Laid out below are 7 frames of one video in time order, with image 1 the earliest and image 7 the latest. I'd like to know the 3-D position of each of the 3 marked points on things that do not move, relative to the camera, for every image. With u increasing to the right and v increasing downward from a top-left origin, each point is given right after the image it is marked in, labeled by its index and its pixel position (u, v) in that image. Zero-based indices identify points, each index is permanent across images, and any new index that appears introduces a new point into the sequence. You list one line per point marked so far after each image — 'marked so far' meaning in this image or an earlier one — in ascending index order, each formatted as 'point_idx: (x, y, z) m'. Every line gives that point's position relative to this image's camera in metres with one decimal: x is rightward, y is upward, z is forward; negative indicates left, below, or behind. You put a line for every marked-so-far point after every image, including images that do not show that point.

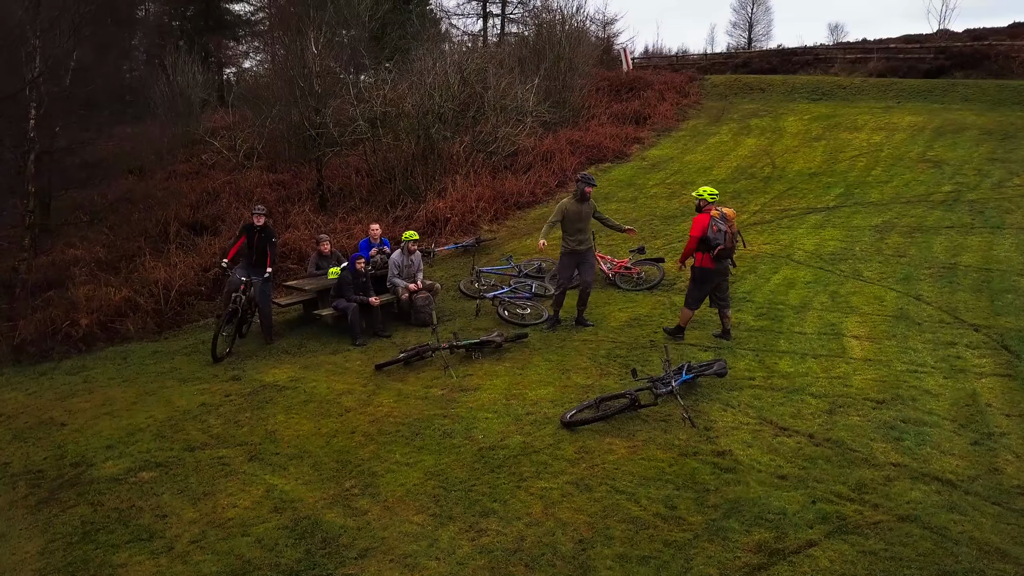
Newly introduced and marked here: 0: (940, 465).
0: (+2.0, -0.8, +4.0) m
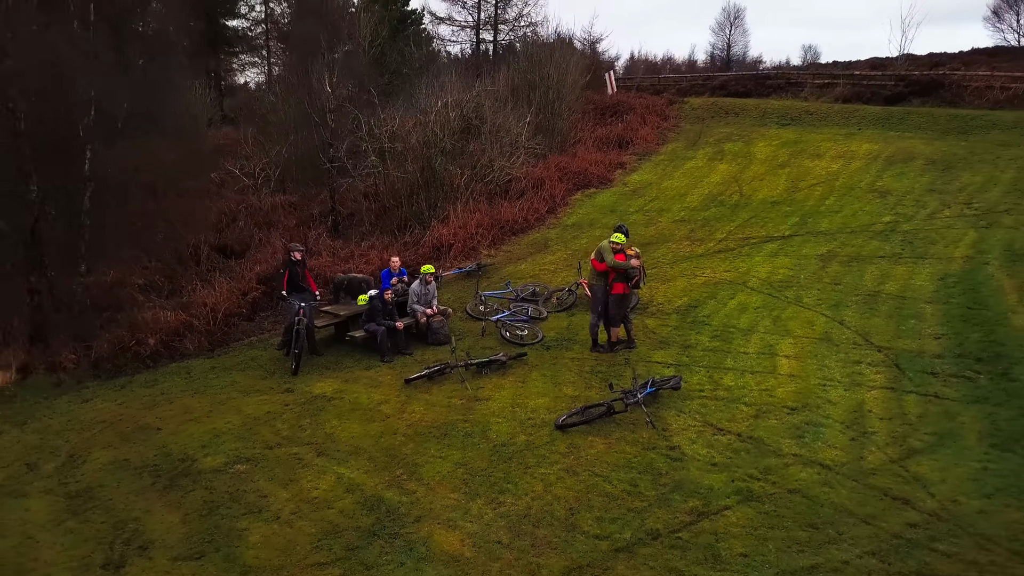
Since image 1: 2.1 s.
0: (+2.1, -1.1, +5.7) m
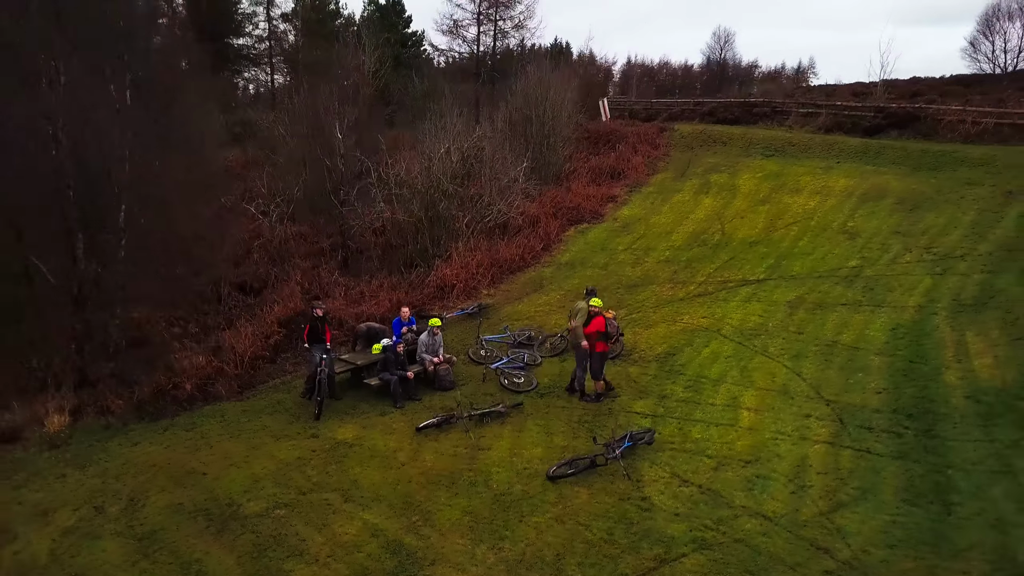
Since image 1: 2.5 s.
0: (+2.1, -1.8, +6.9) m
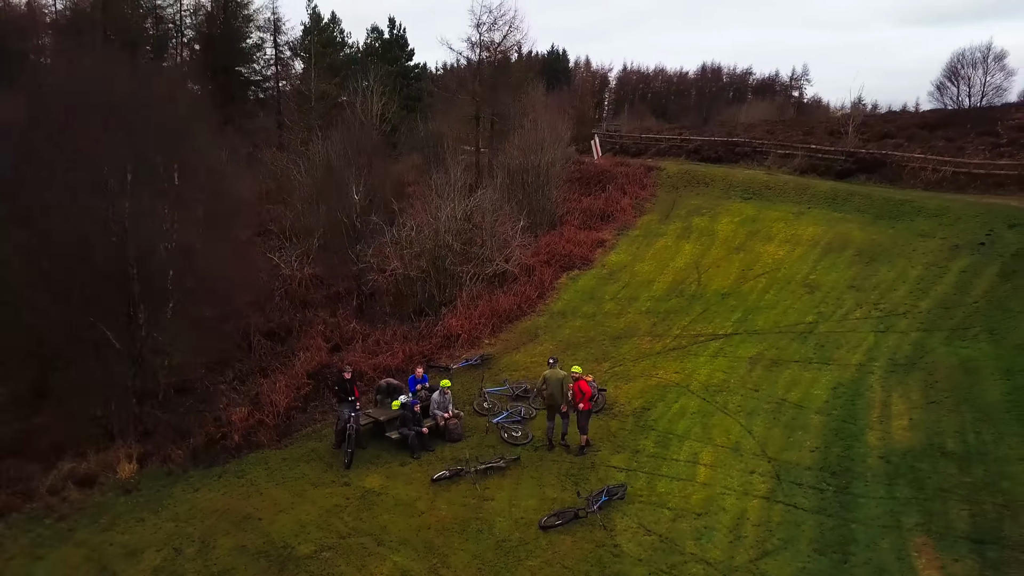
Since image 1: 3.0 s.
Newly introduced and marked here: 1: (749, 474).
0: (+2.1, -2.8, +8.8) m
1: (+3.0, -2.3, +10.6) m
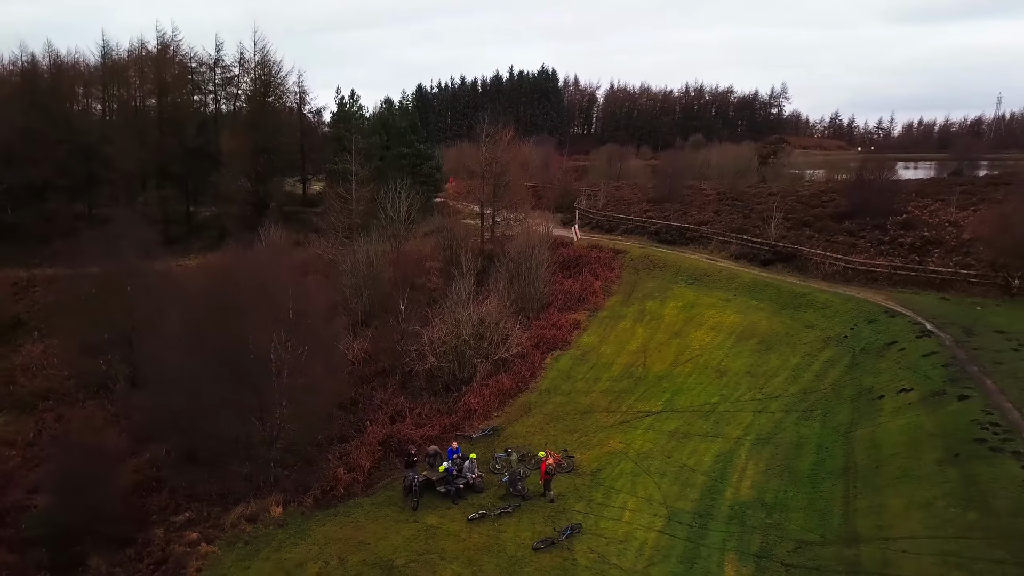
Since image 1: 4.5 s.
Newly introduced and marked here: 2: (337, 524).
0: (+2.2, -5.4, +16.5) m
1: (+3.1, -5.0, +18.3) m
2: (-4.1, -5.5, +19.4) m
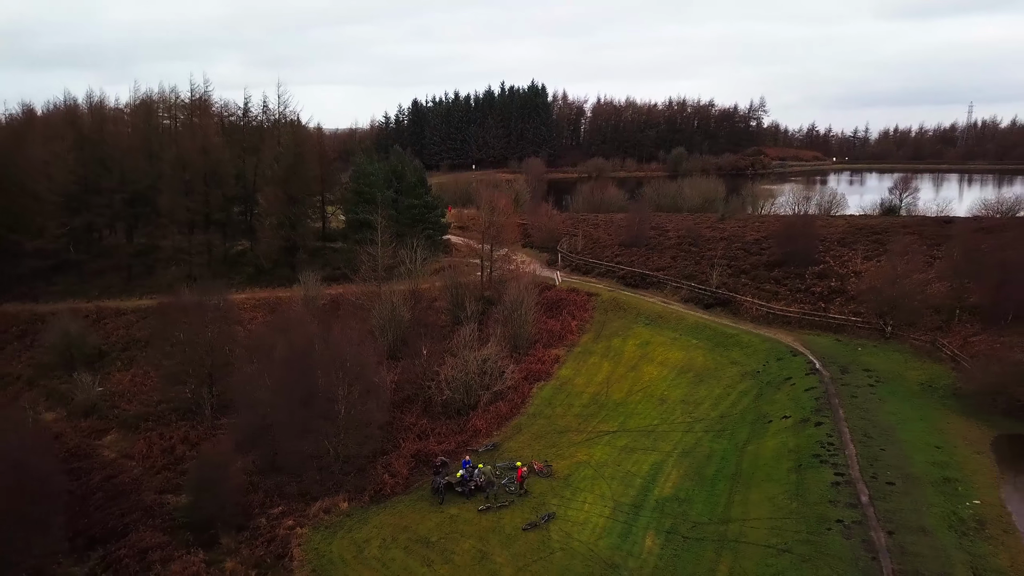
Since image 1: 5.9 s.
0: (+2.1, -7.5, +25.2) m
1: (+3.0, -7.1, +27.0) m
2: (-4.2, -7.6, +28.1) m
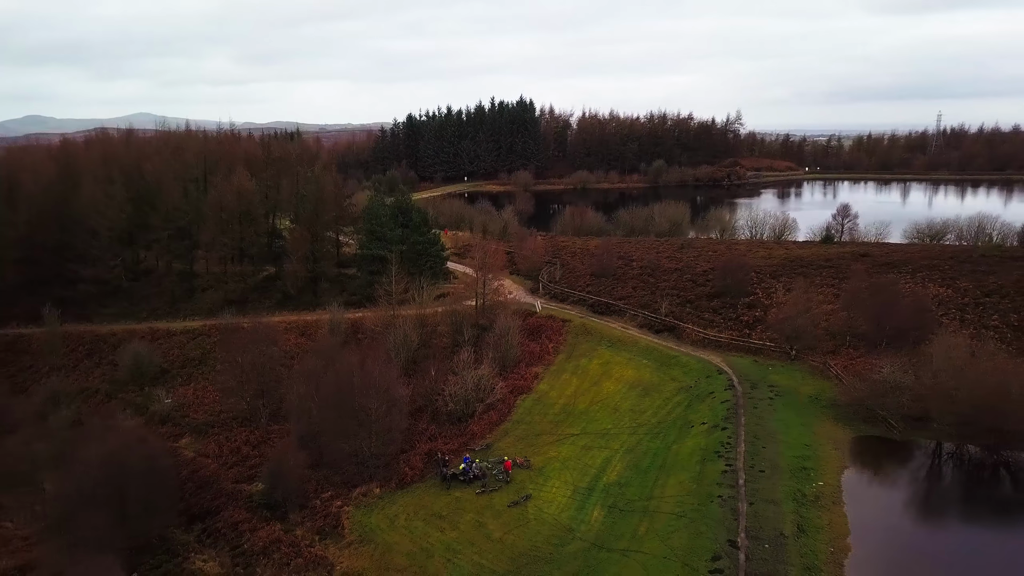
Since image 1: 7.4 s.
0: (+1.6, -9.5, +35.6) m
1: (+2.5, -9.0, +37.4) m
2: (-4.7, -9.6, +38.4) m
